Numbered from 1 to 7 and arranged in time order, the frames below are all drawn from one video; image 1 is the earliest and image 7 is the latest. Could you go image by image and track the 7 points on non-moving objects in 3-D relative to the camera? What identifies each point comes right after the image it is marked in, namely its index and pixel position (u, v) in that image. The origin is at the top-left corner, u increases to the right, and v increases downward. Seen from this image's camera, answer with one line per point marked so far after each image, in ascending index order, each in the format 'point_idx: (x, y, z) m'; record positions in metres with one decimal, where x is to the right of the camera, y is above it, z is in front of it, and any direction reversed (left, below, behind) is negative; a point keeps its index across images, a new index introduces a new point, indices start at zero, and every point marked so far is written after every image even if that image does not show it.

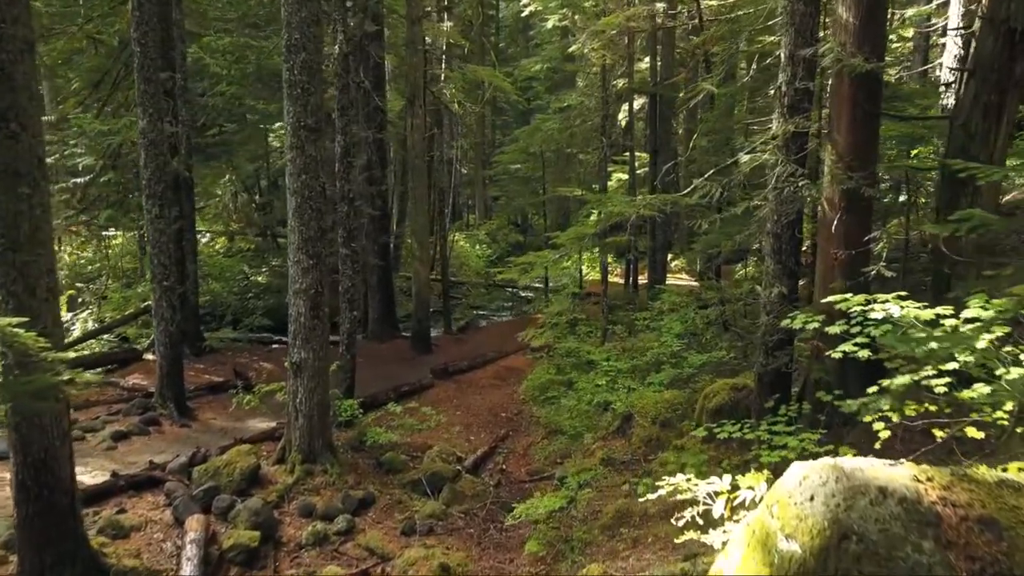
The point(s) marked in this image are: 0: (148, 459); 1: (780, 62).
0: (-5.2, -2.5, +9.3) m
1: (+3.0, +2.5, +7.1) m
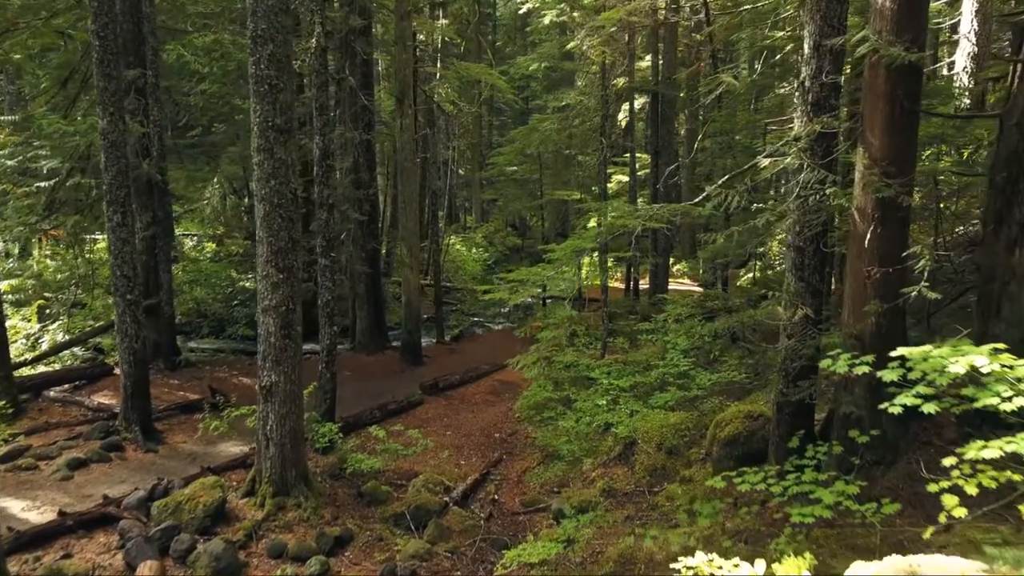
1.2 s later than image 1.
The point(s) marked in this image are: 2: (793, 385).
0: (-5.3, -2.7, +8.5) m
1: (+2.9, +2.3, +6.3) m
2: (+2.8, -1.0, +6.5) m
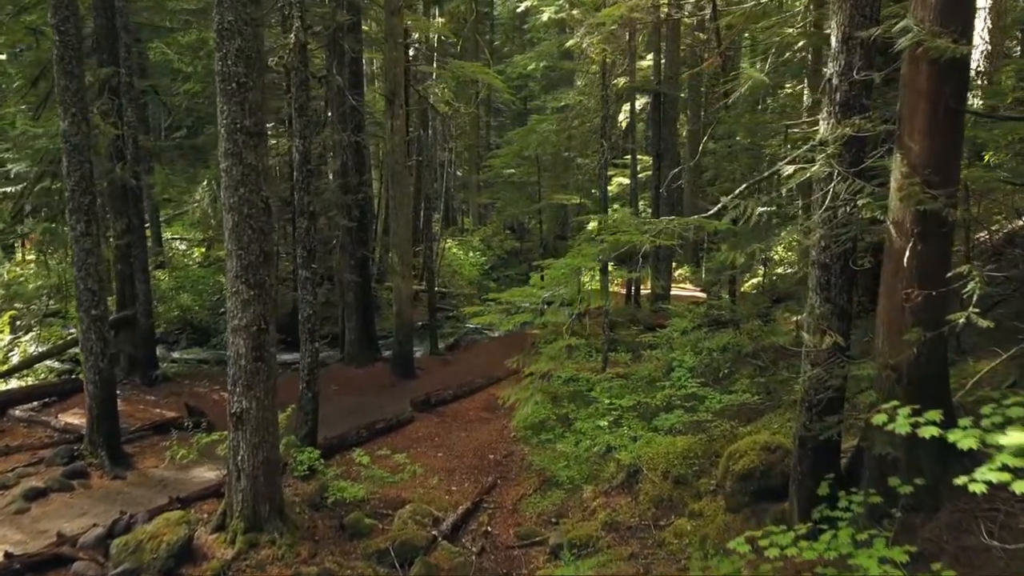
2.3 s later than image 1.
0: (-5.4, -2.9, +7.8) m
1: (+2.8, +2.1, +5.7) m
2: (+2.7, -1.2, +5.8) m
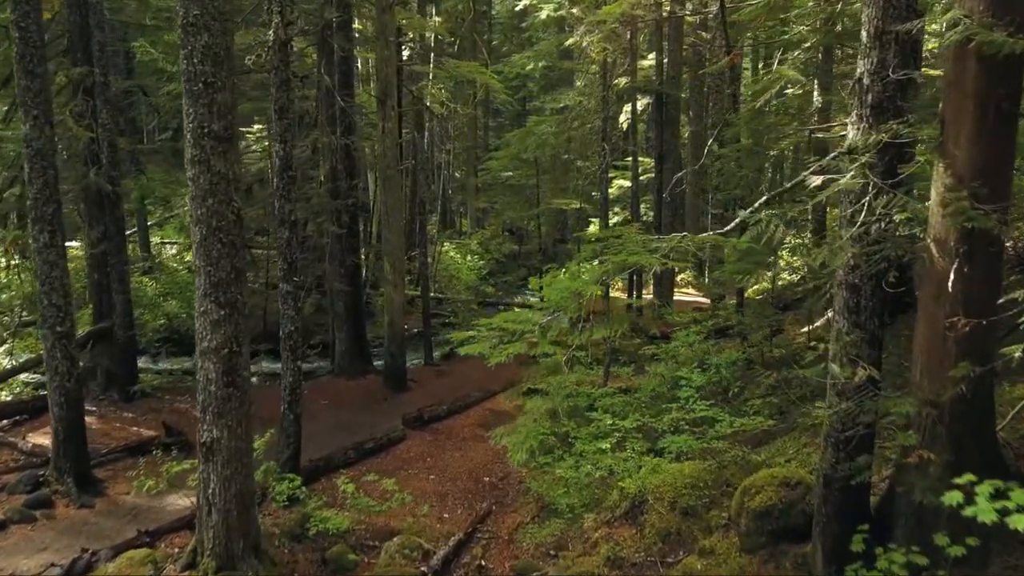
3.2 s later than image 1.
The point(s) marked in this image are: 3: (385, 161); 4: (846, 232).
0: (-5.4, -3.1, +7.2) m
1: (+2.7, +1.9, +5.0) m
2: (+2.7, -1.4, +5.2) m
3: (-2.7, +2.7, +13.7) m
4: (+2.5, +0.4, +4.9) m
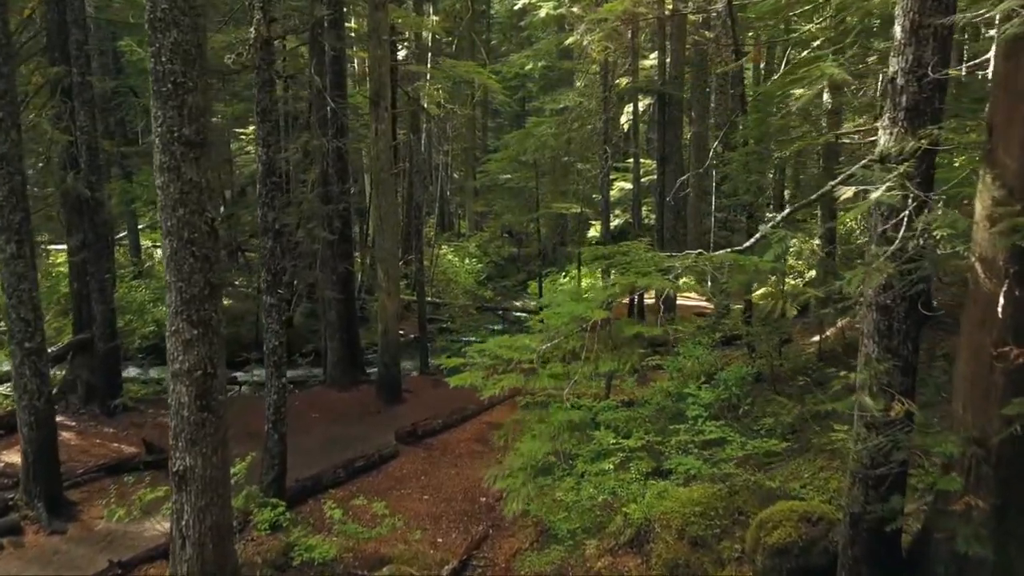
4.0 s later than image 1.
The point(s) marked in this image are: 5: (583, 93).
0: (-5.5, -3.2, +6.7) m
1: (+2.7, +1.7, +4.6) m
2: (+2.6, -1.5, +4.7) m
3: (-2.7, +2.5, +13.2) m
4: (+2.5, +0.3, +4.4) m
5: (+2.2, +5.9, +19.7) m
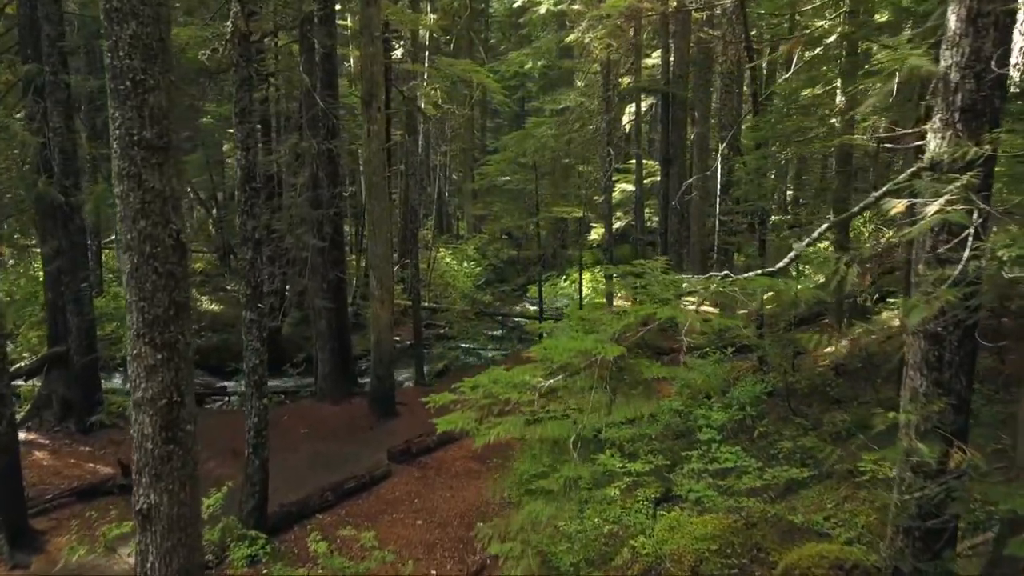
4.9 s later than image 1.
0: (-5.5, -3.4, +6.1) m
1: (+2.7, +1.6, +4.0) m
2: (+2.6, -1.7, +4.1) m
3: (-2.8, +2.4, +12.7) m
4: (+2.5, +0.1, +3.8) m
5: (+2.1, +5.8, +19.2) m
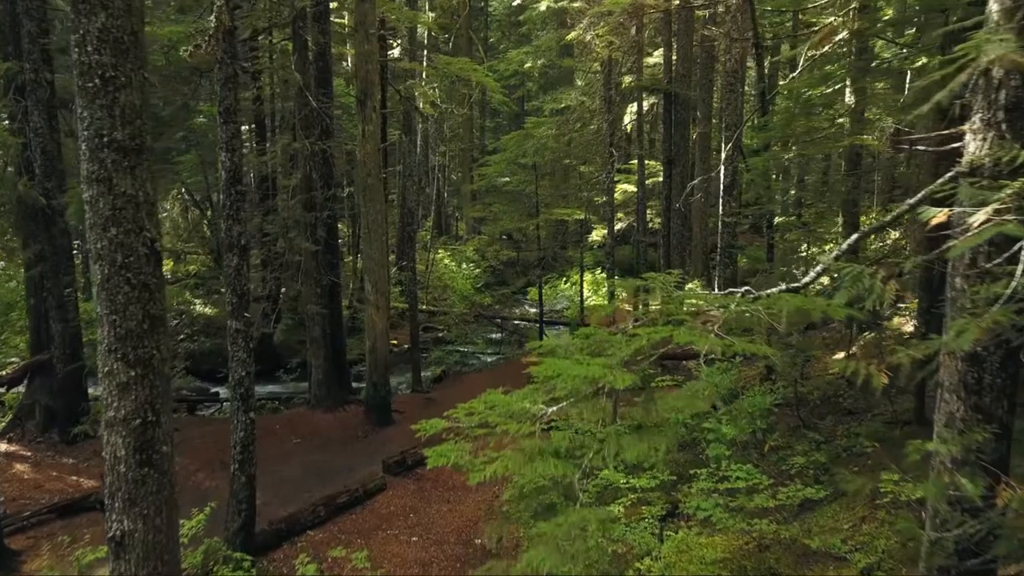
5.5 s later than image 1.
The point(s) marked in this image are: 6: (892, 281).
0: (-5.5, -3.5, +5.7) m
1: (+2.7, +1.5, +3.6) m
2: (+2.6, -1.8, +3.7) m
3: (-2.8, +2.3, +12.3) m
4: (+2.5, 0.0, +3.5) m
5: (+2.1, +5.7, +18.8) m
6: (+2.3, 0.0, +3.9) m
